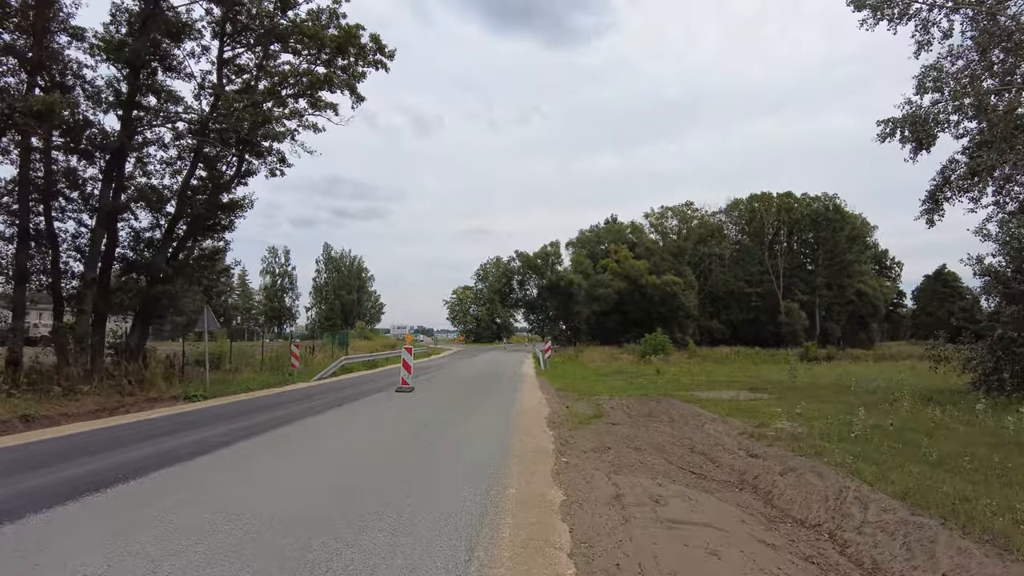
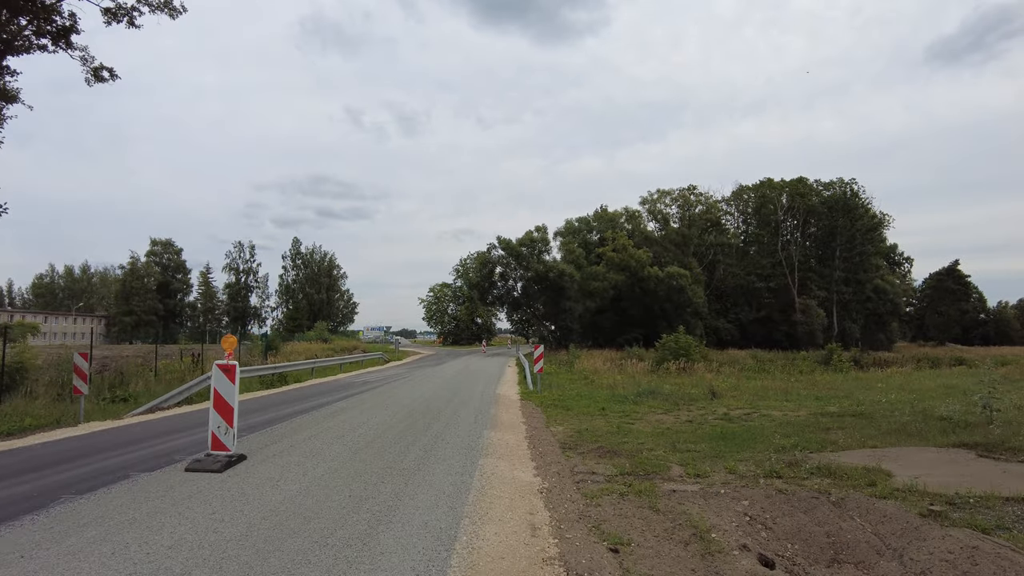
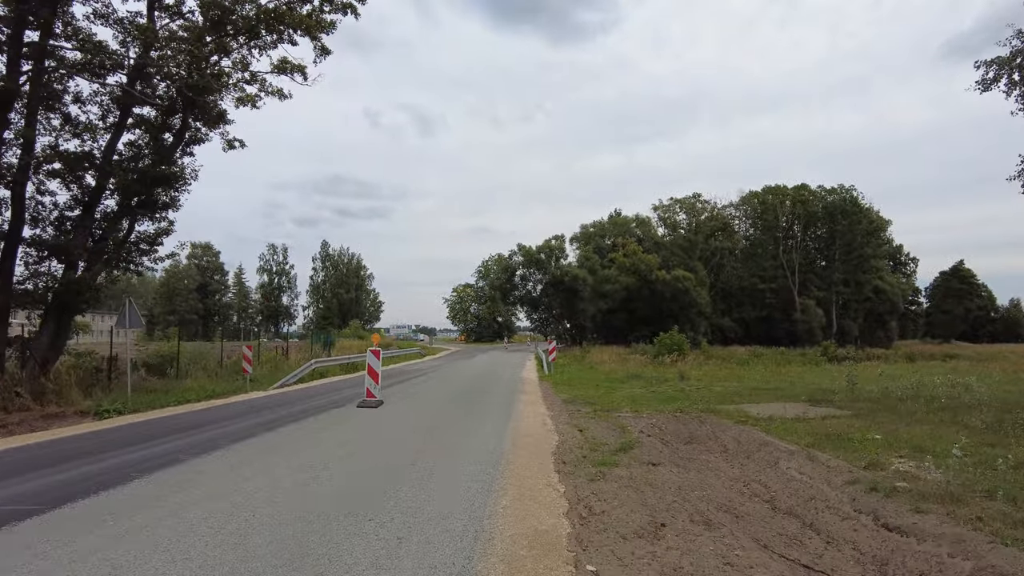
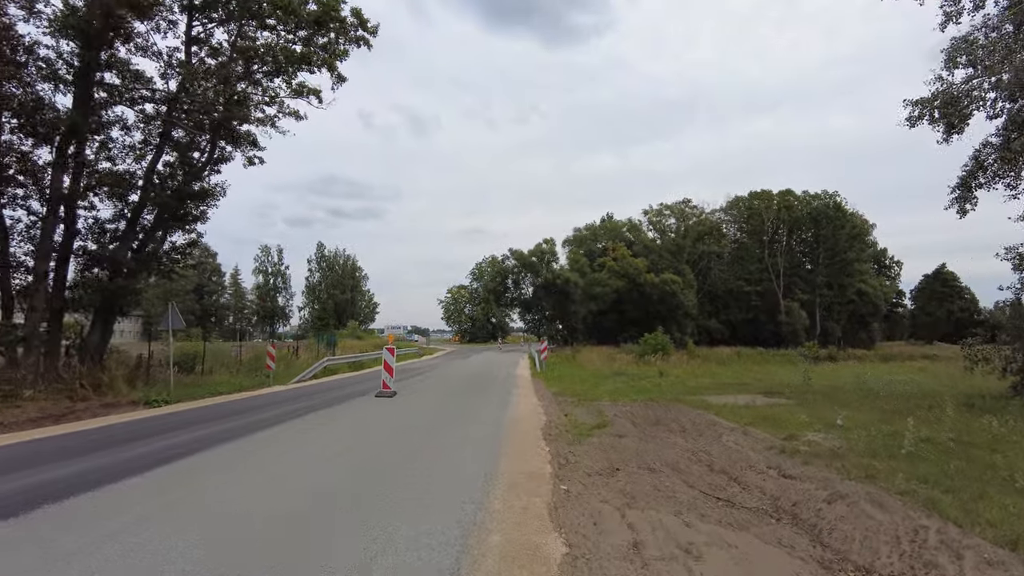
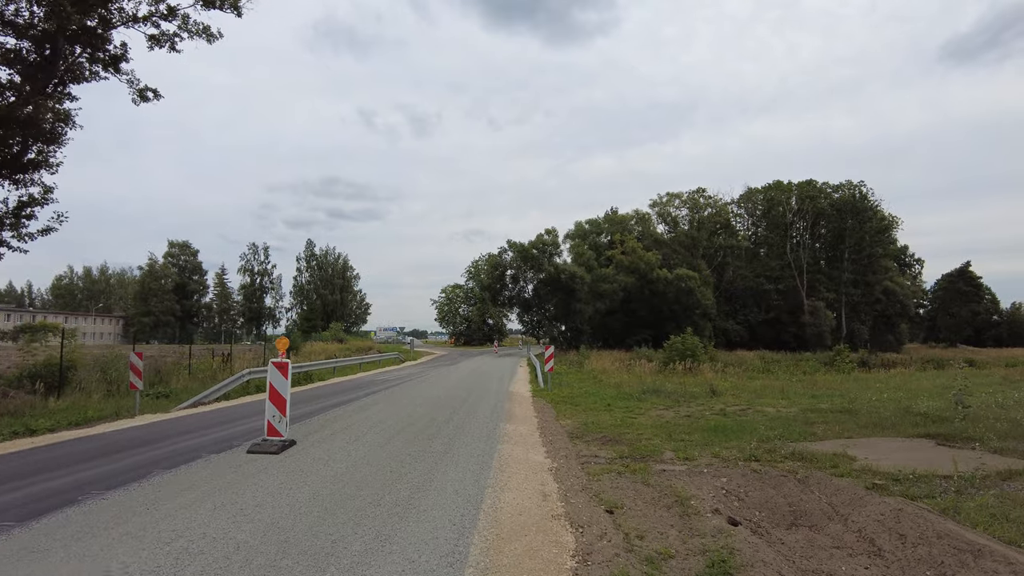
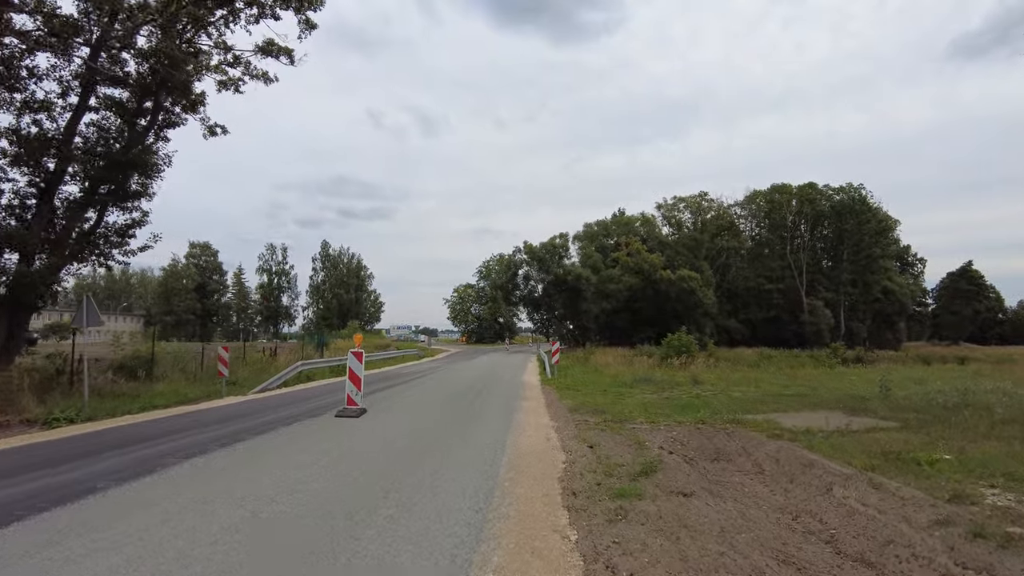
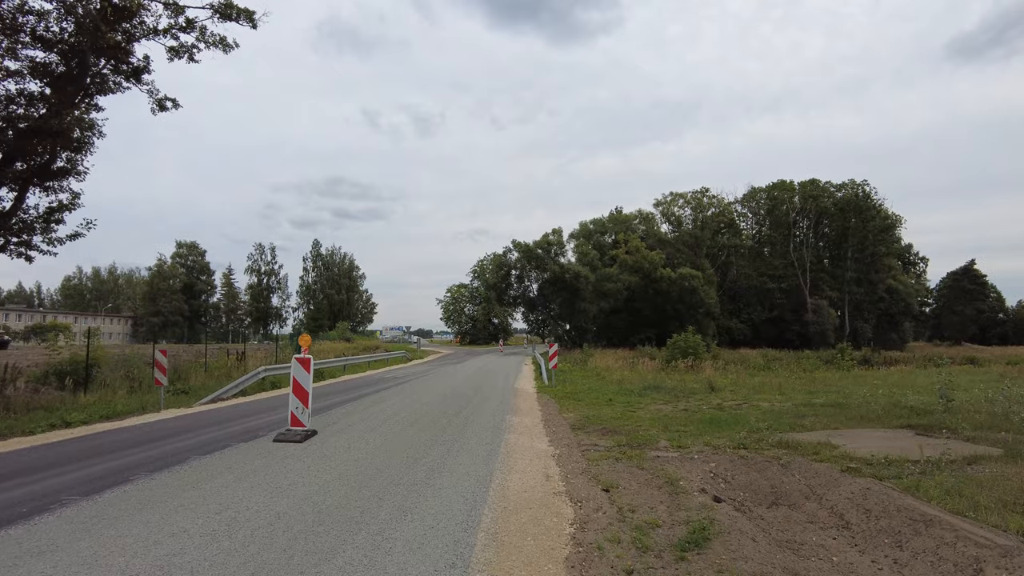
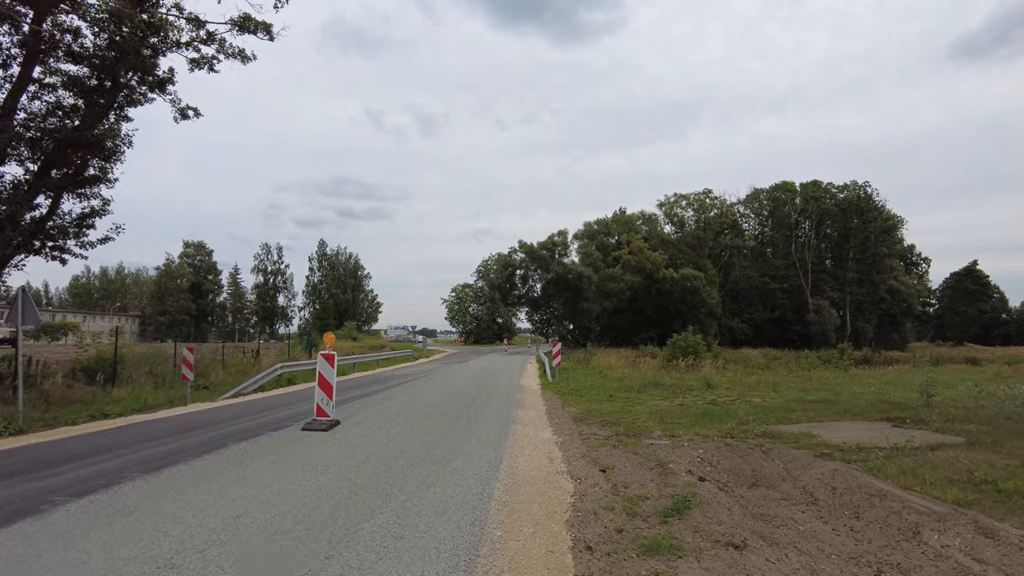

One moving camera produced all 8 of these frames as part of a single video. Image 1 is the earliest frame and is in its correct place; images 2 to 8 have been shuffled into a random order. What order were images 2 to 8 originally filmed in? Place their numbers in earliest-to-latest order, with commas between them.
4, 3, 6, 8, 7, 5, 2
